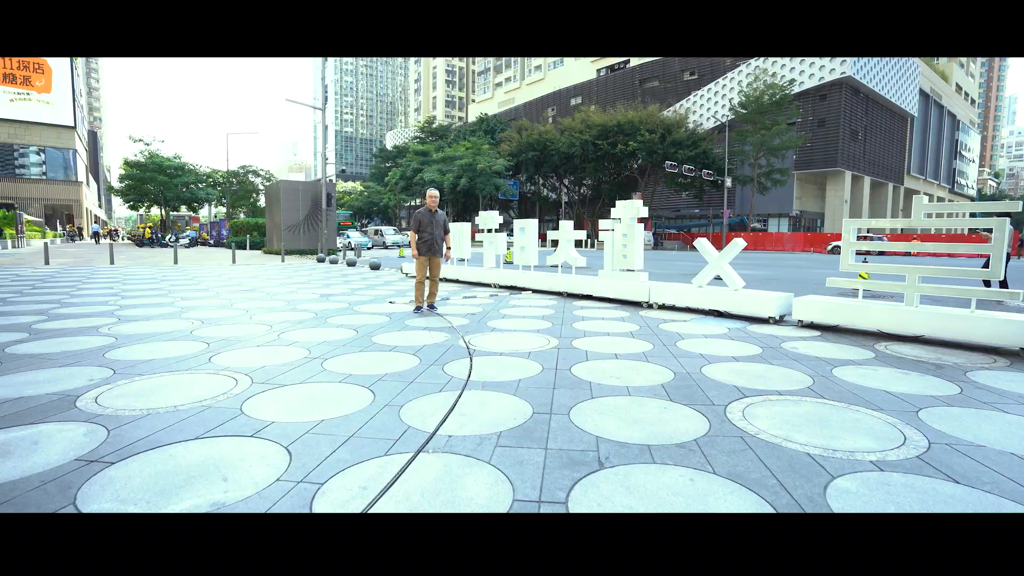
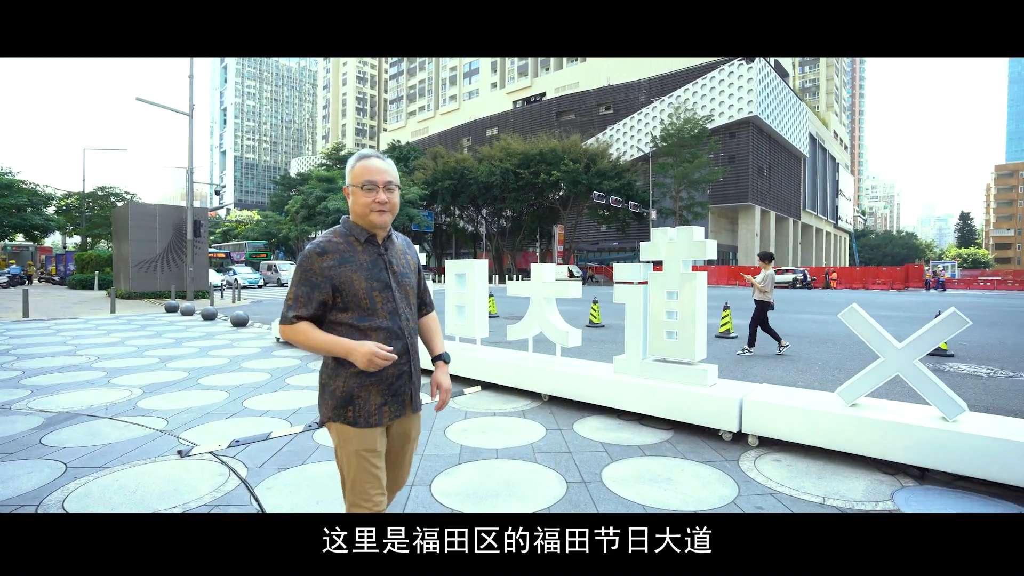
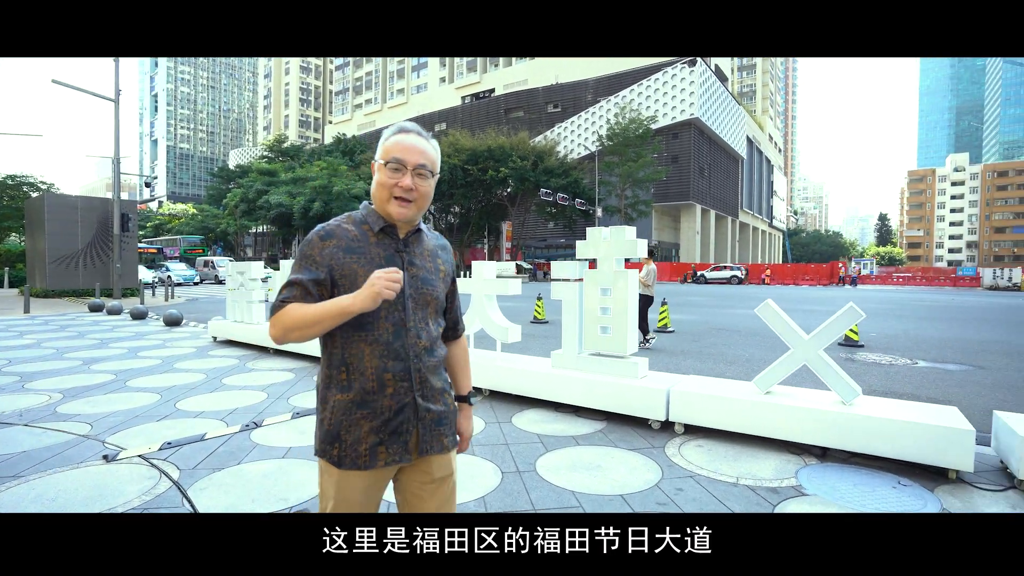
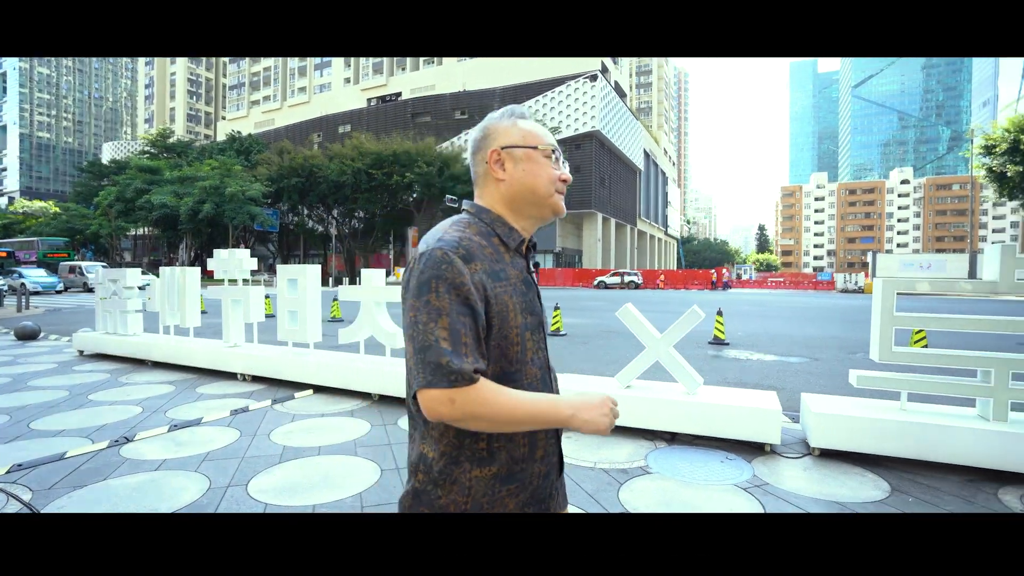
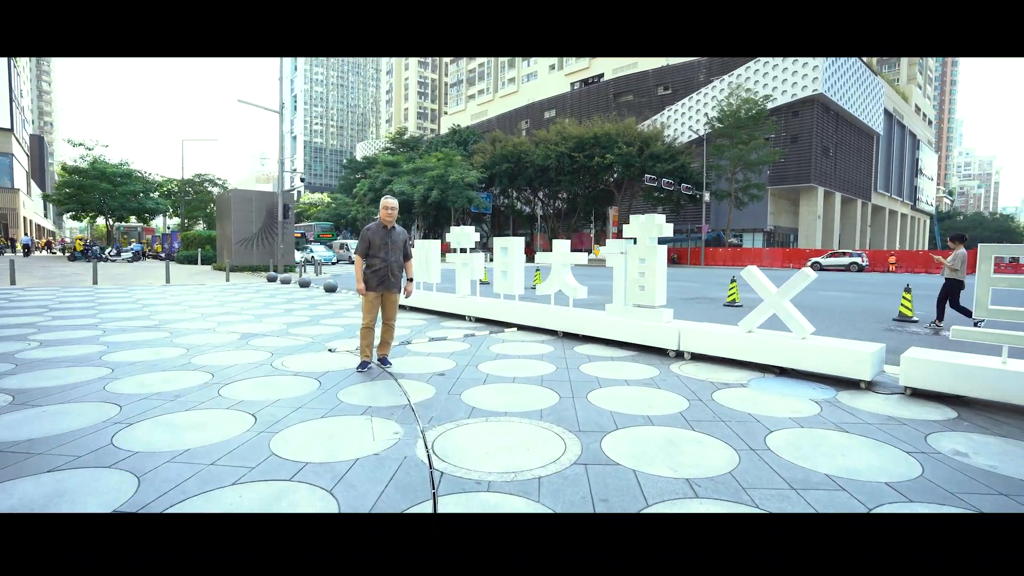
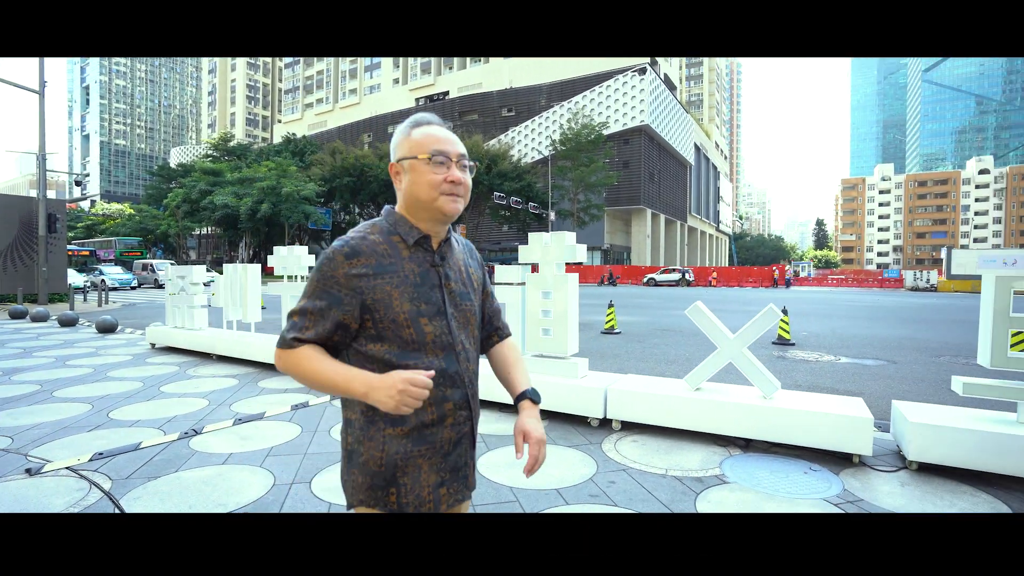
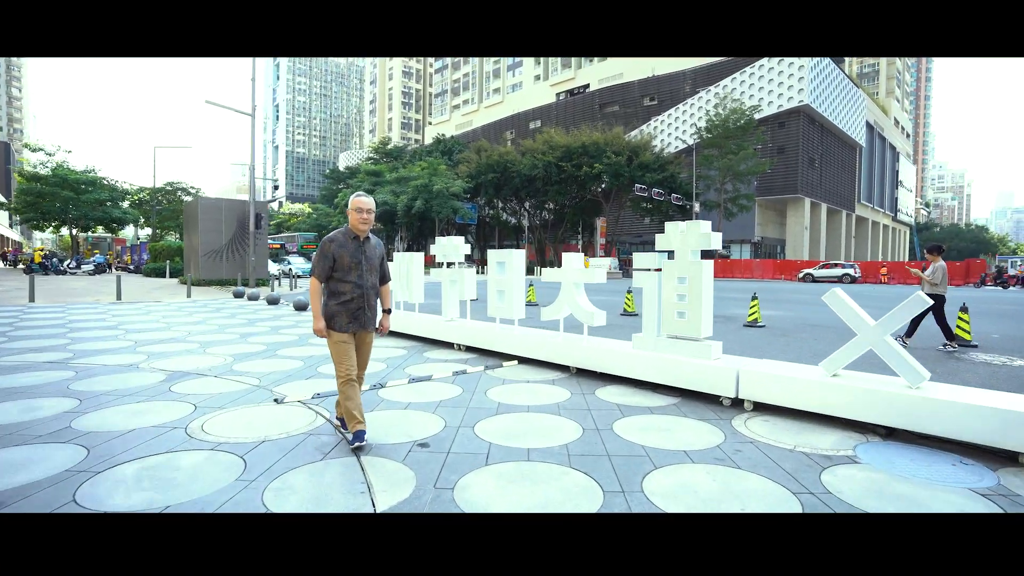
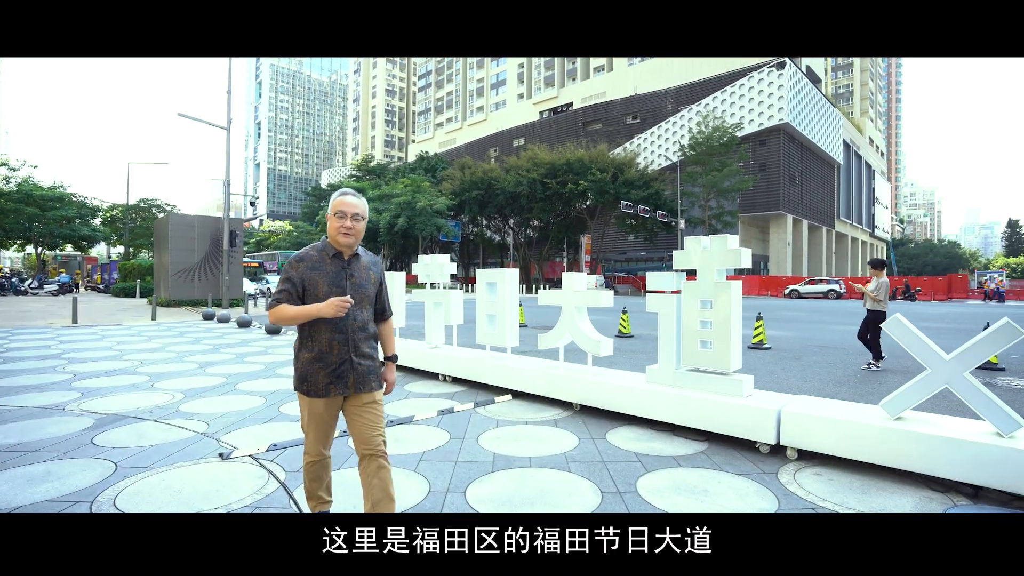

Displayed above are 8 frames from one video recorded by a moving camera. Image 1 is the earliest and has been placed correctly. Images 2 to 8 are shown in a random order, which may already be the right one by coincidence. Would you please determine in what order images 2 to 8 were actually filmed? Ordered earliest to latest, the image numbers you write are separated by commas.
5, 7, 8, 2, 3, 6, 4
